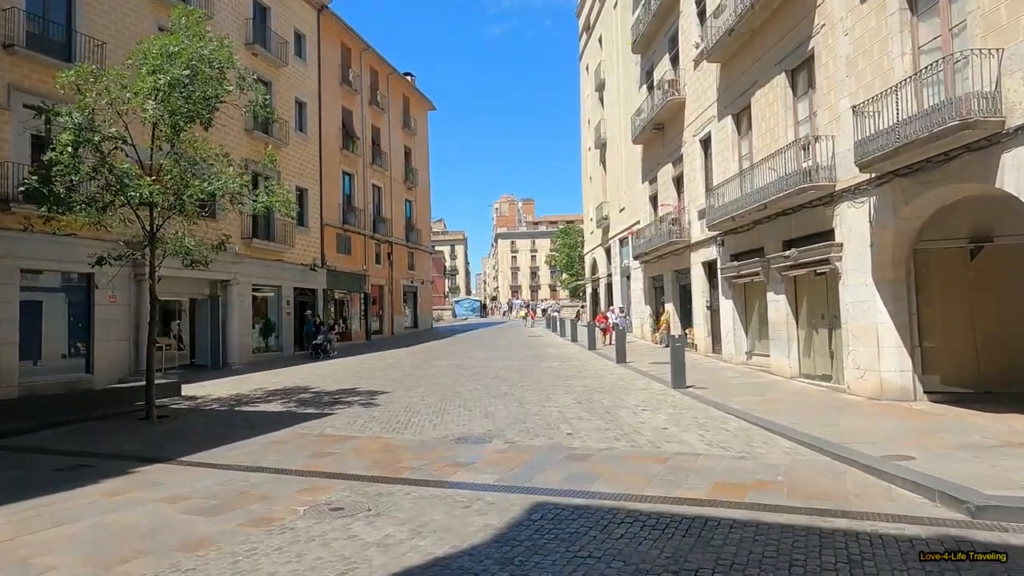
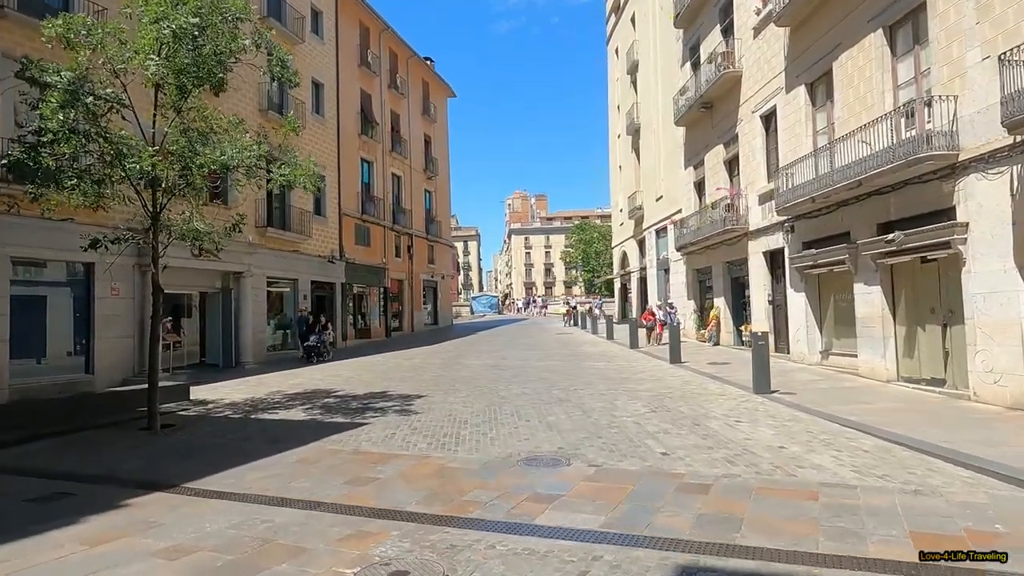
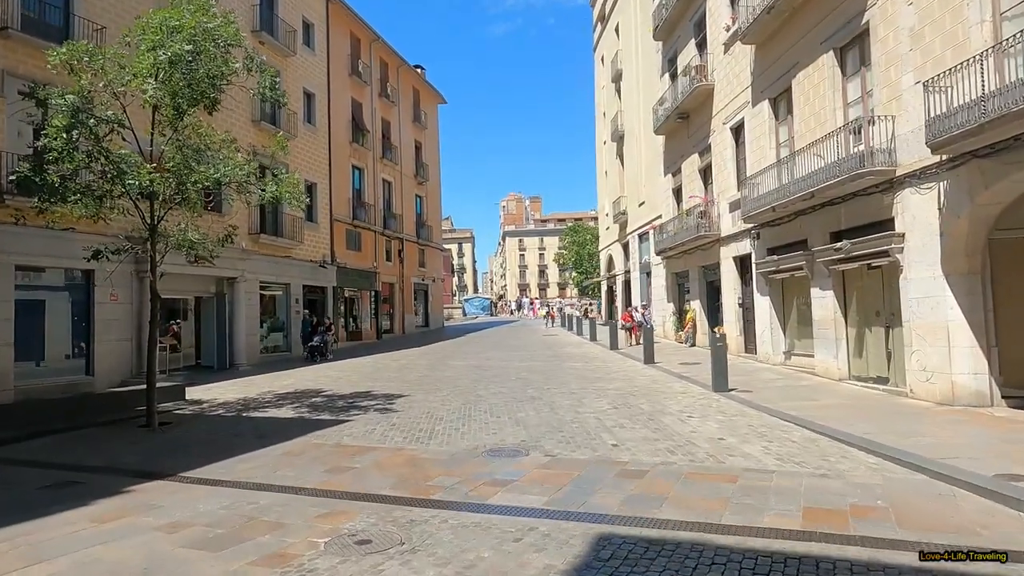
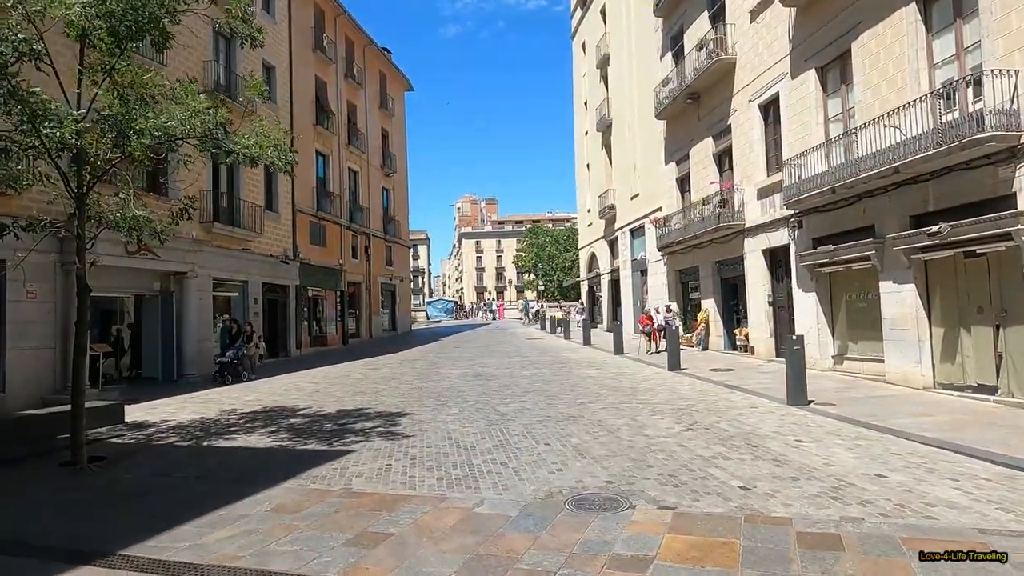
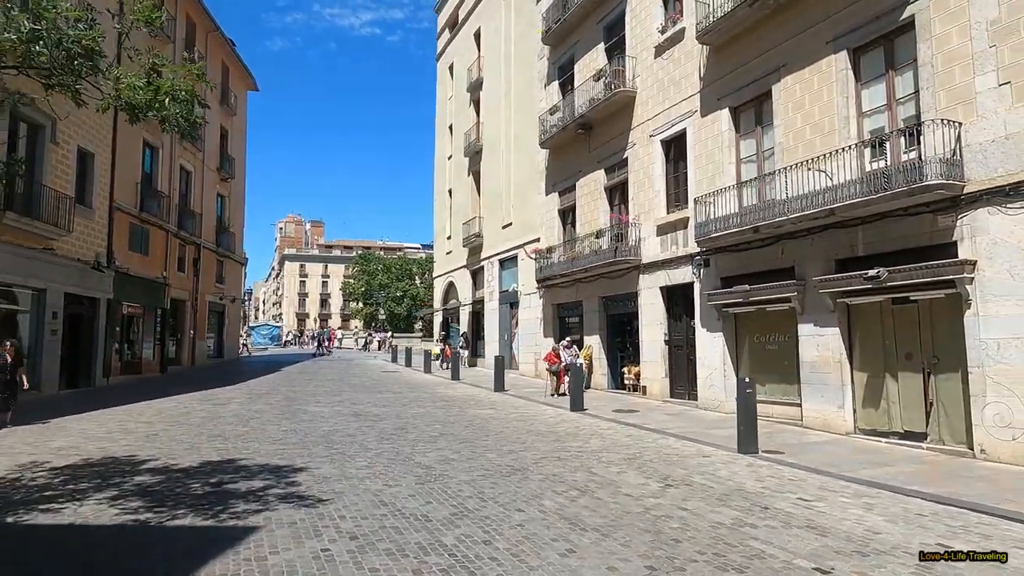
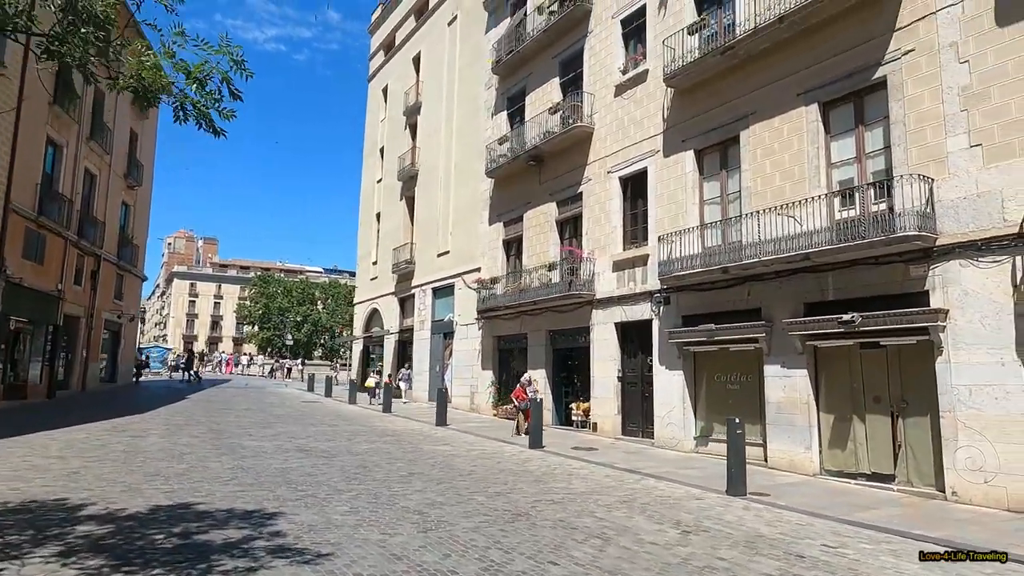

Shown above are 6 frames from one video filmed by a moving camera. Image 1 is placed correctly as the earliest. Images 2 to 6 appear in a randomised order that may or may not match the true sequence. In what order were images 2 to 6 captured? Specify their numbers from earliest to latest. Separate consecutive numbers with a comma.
3, 2, 4, 5, 6
